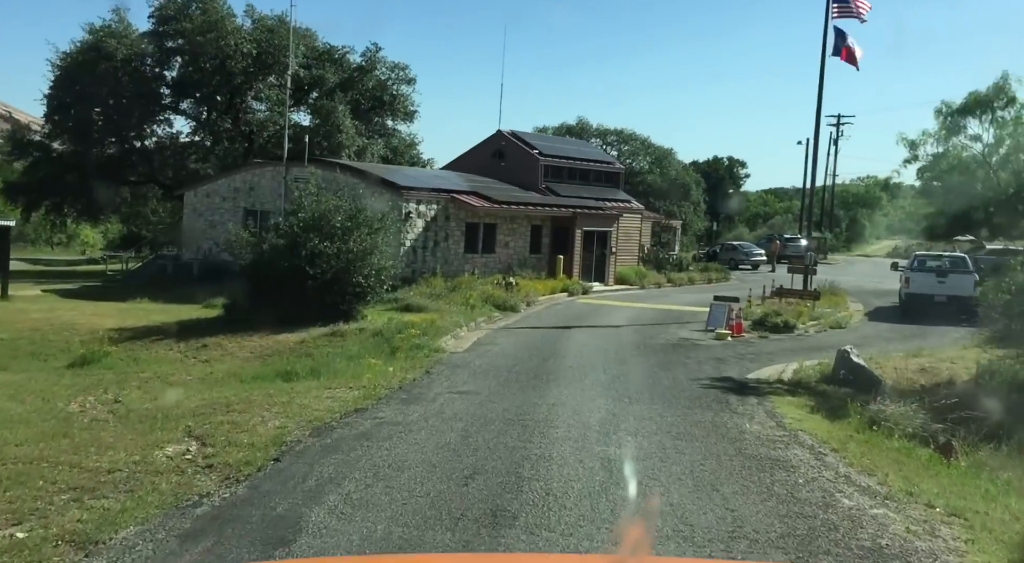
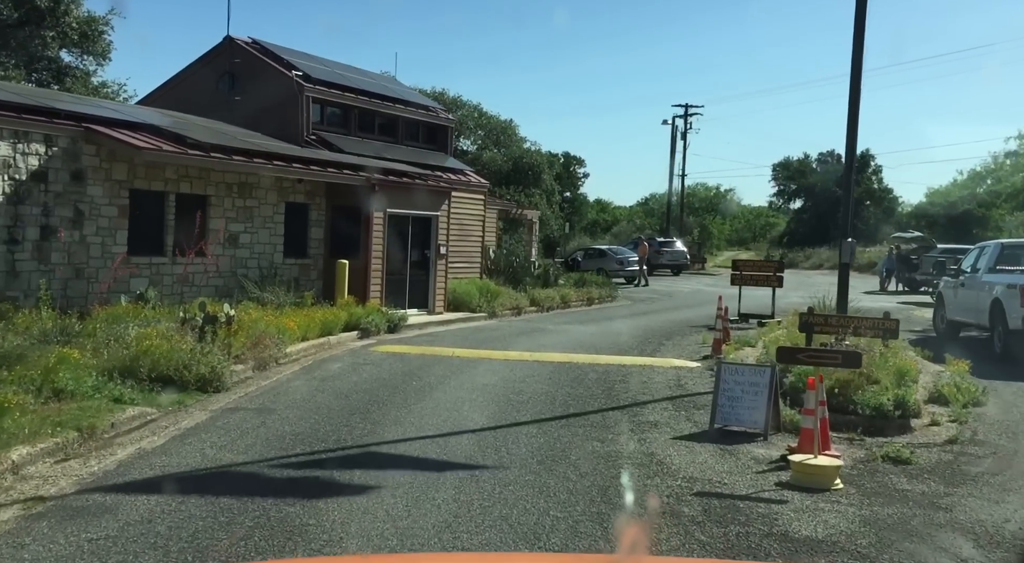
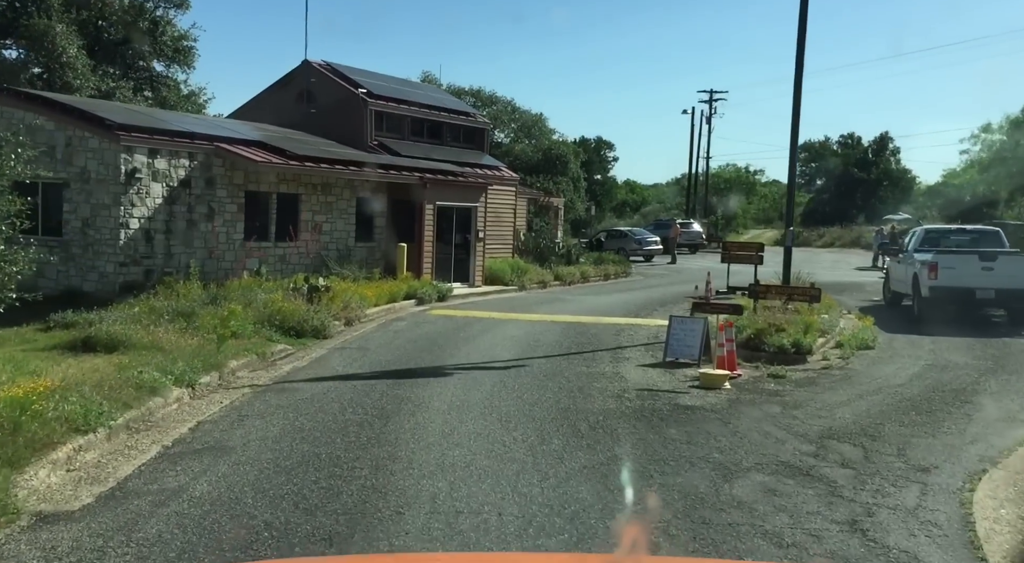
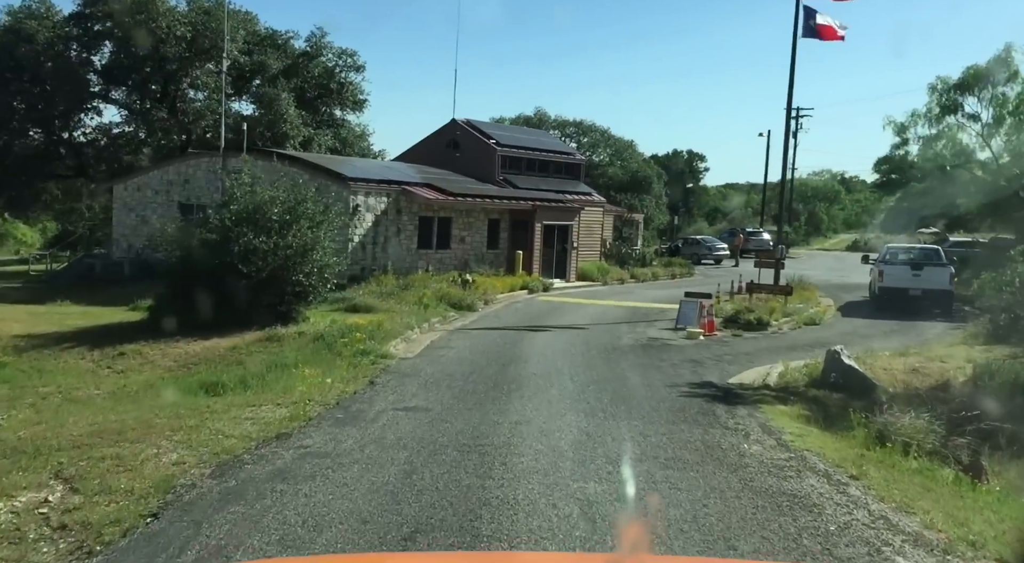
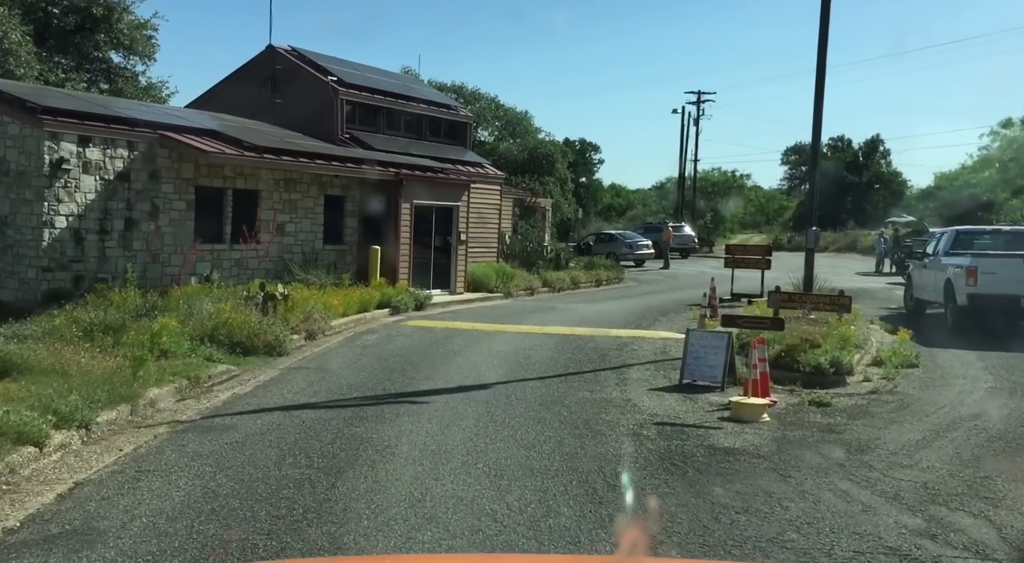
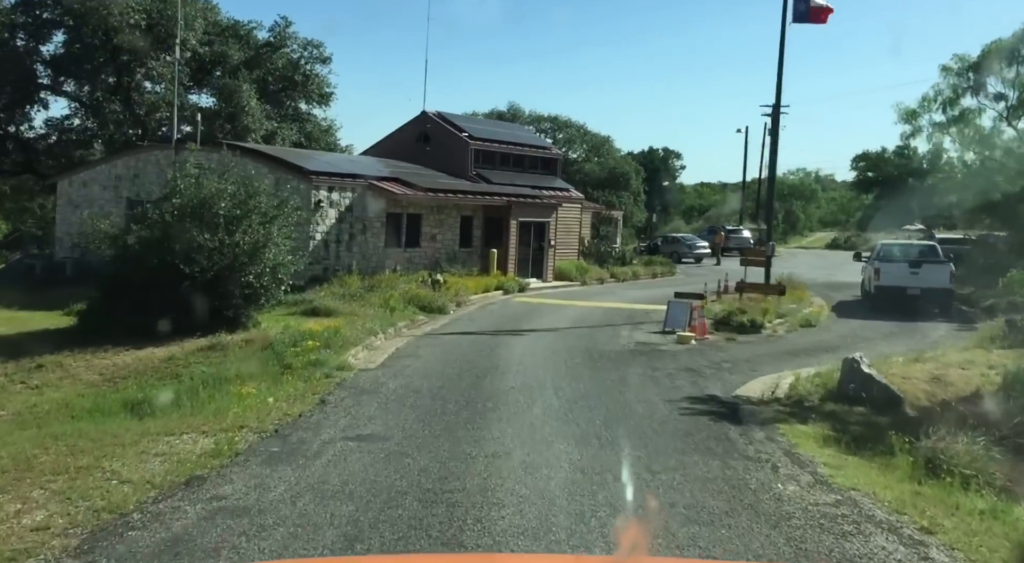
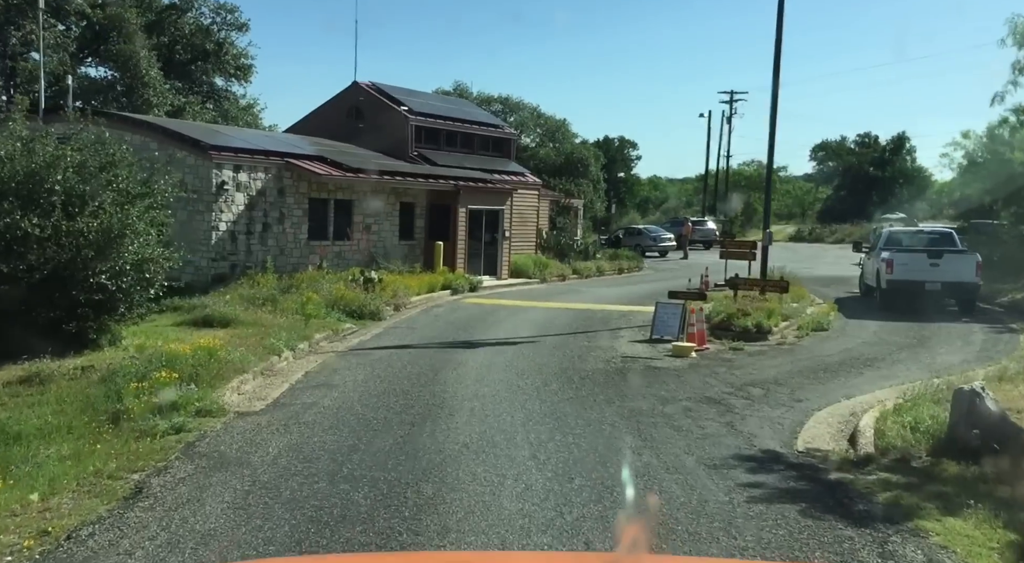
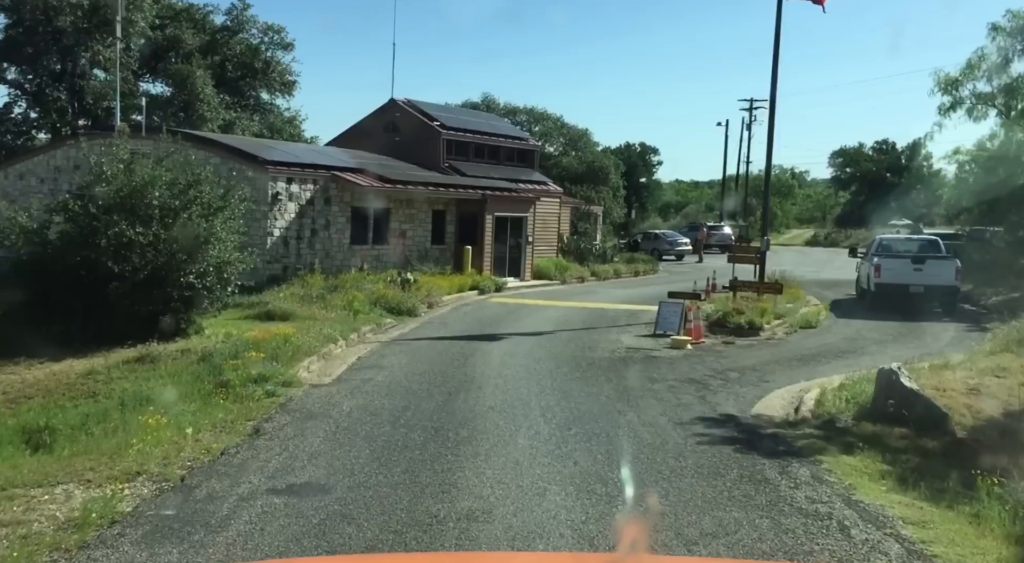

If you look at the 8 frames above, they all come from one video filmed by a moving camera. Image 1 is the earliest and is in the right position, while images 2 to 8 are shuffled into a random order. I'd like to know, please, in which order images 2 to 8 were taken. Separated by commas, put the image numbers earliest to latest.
4, 6, 8, 7, 3, 5, 2
